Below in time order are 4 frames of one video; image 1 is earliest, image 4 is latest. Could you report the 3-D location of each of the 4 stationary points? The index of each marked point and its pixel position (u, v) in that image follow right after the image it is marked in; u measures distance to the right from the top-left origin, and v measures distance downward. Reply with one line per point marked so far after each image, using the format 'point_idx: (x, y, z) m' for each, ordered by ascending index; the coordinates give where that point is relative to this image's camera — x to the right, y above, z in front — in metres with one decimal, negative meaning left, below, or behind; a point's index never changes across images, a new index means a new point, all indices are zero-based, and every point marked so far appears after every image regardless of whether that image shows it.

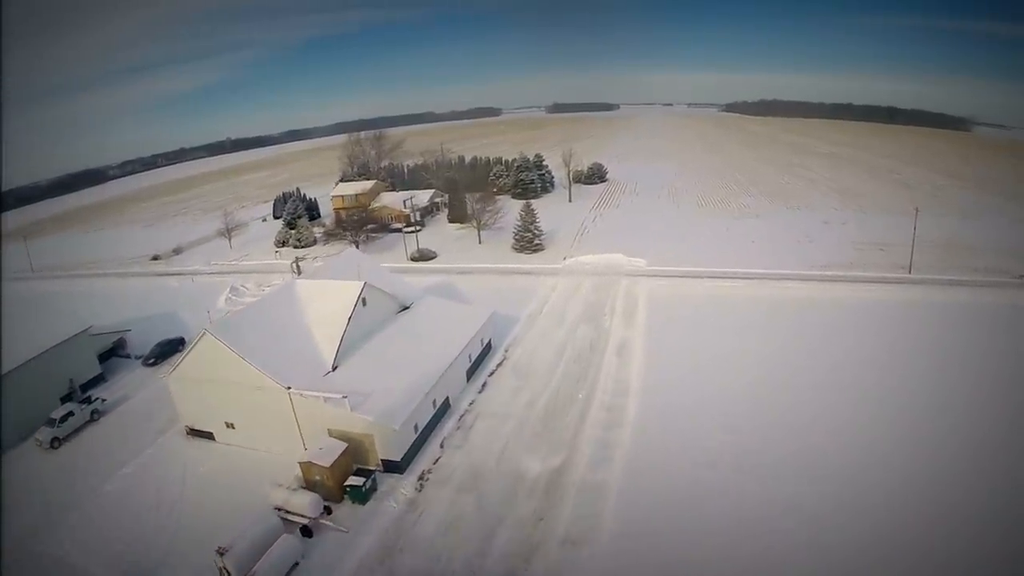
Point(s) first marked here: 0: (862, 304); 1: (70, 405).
0: (+7.3, -0.5, +11.9) m
1: (-6.8, -1.8, +8.8) m
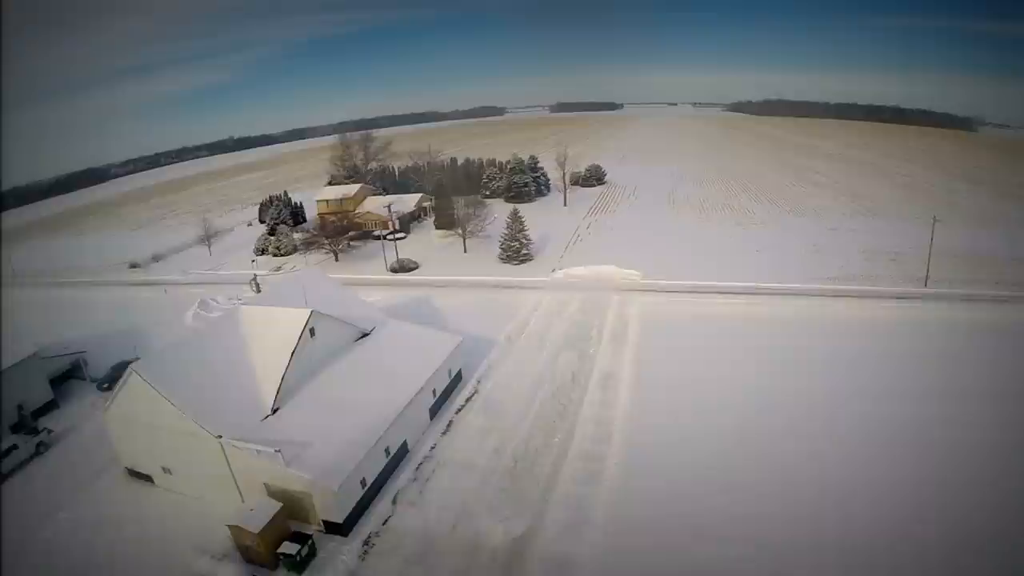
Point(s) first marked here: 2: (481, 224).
0: (+7.0, -0.7, +11.0) m
1: (-7.1, -2.1, +8.0) m
2: (-1.0, +1.8, +16.0) m
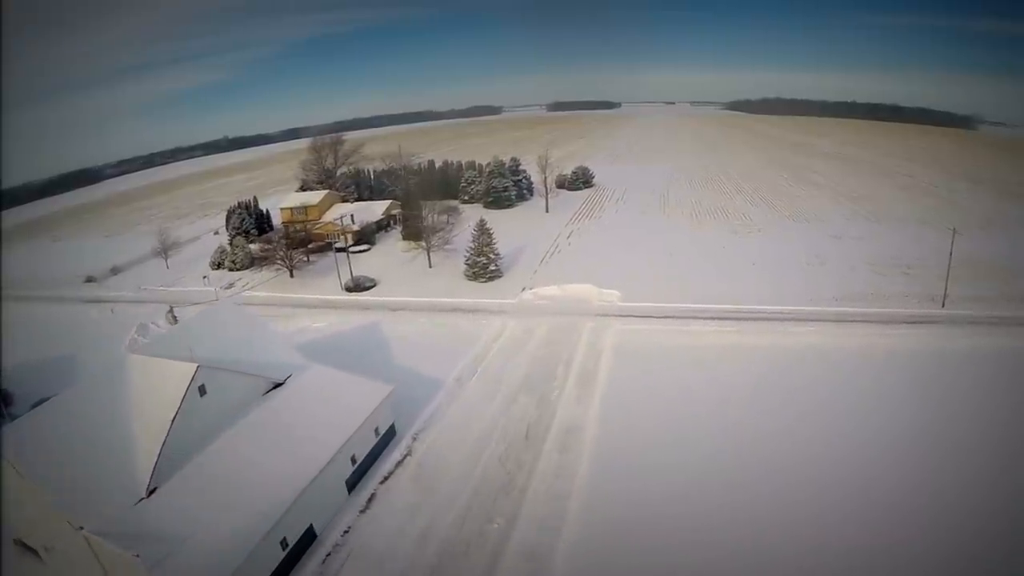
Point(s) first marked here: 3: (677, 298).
0: (+6.4, -1.1, +9.9) m
1: (-7.7, -2.5, +6.8) m
2: (-1.6, +1.4, +14.9) m
3: (+3.7, 0.0, +12.6) m
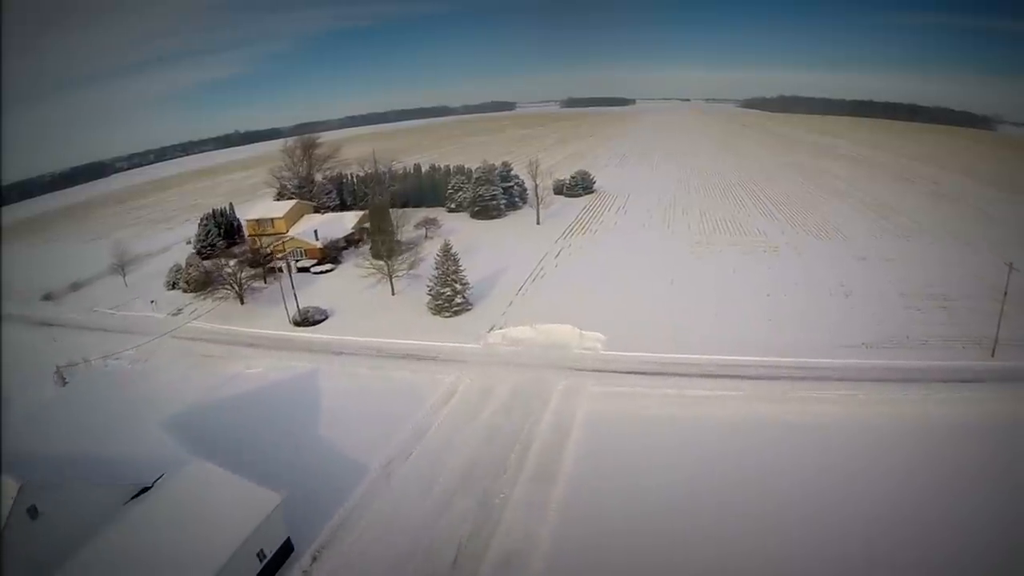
0: (+5.9, -1.8, +8.5) m
1: (-8.3, -3.1, +5.6) m
2: (-2.0, +0.8, +13.5) m
3: (+3.2, -0.6, +11.2) m
